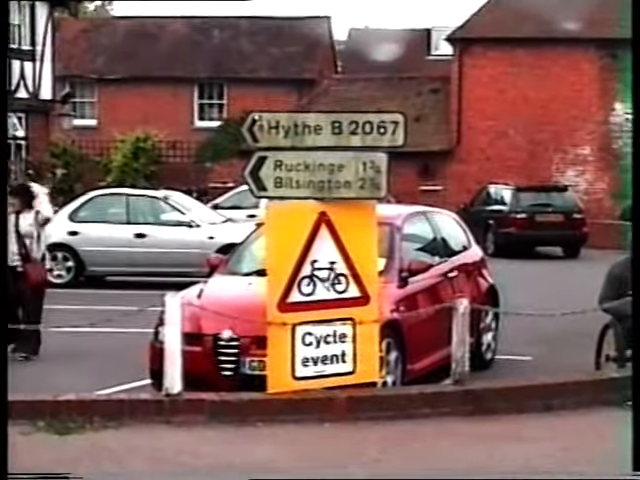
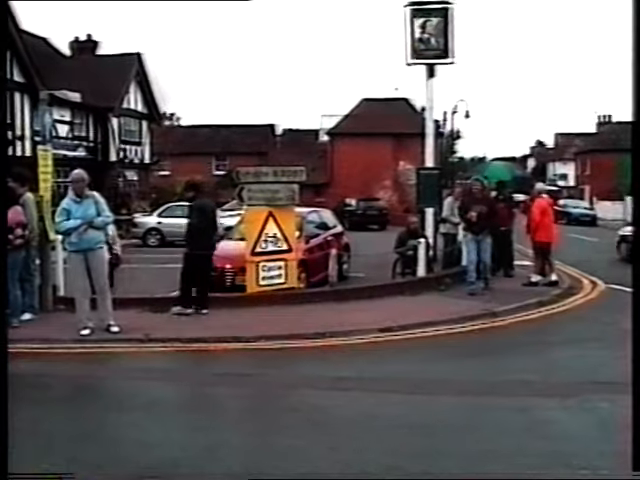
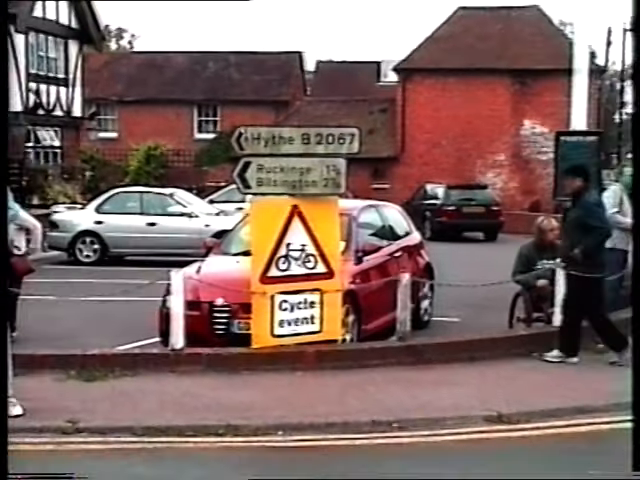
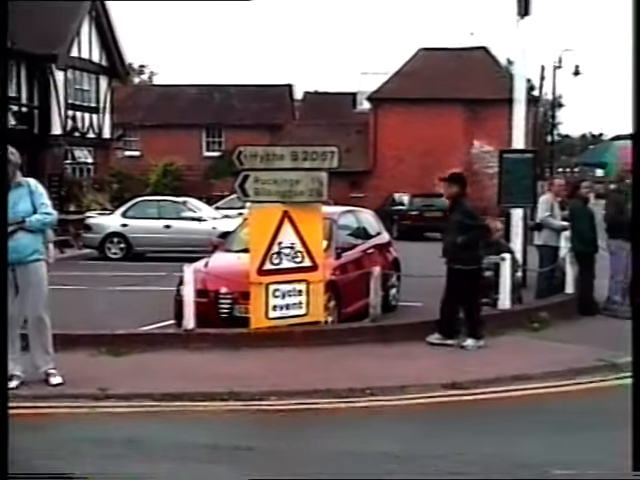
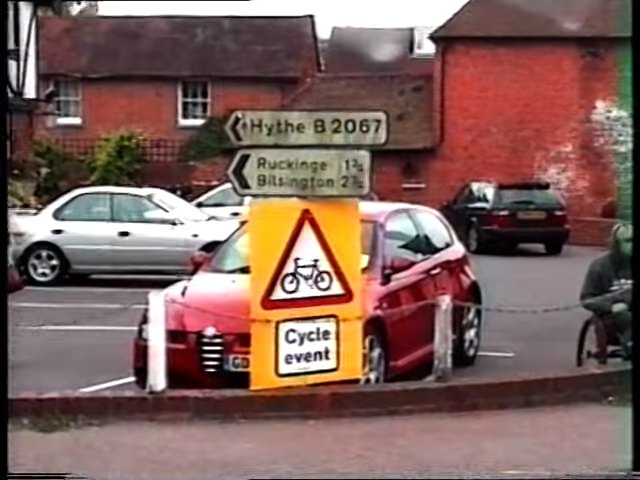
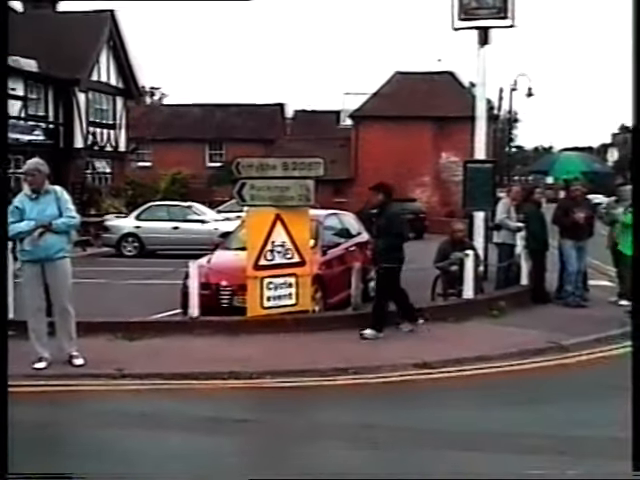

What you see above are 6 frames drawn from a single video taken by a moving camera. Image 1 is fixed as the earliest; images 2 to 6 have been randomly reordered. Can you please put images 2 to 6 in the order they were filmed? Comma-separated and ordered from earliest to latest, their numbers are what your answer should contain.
5, 3, 4, 6, 2
